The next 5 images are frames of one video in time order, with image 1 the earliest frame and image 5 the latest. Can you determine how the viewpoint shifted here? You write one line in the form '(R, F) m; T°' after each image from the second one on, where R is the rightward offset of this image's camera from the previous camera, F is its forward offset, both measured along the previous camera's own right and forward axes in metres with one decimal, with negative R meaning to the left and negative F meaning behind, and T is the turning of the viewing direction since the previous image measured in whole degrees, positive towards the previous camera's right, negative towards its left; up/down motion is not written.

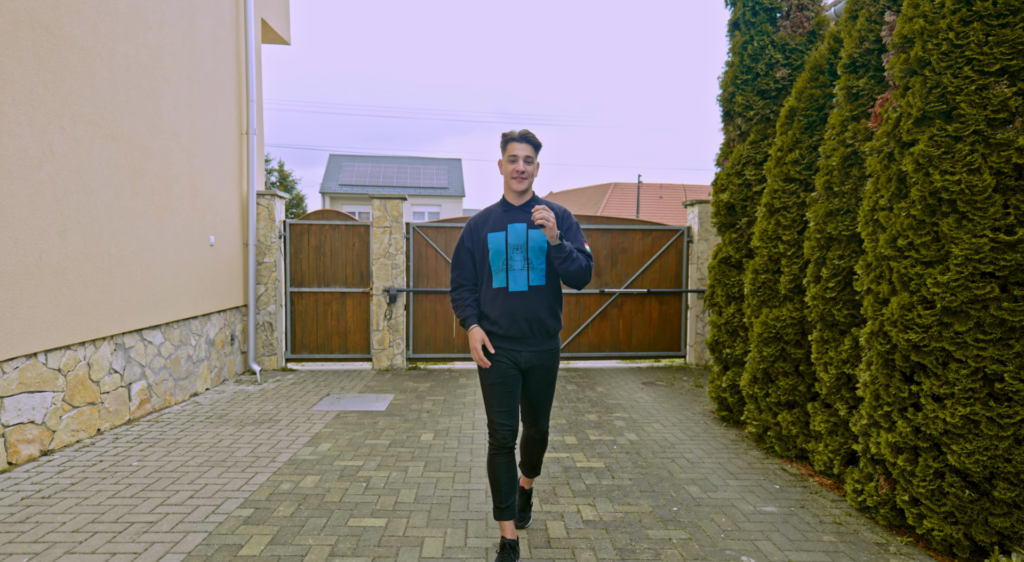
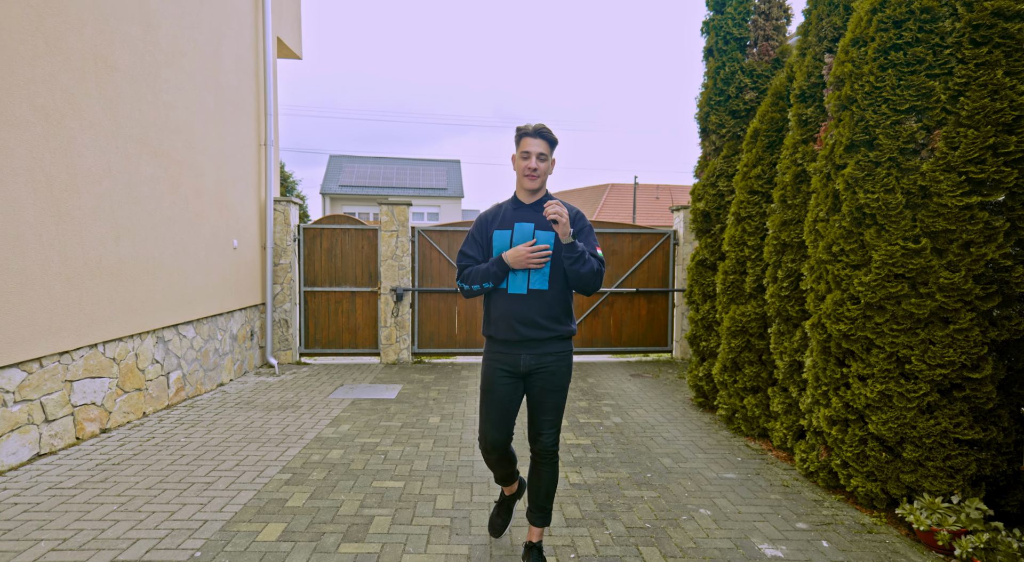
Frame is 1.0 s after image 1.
(0.0, -0.6) m; 0°
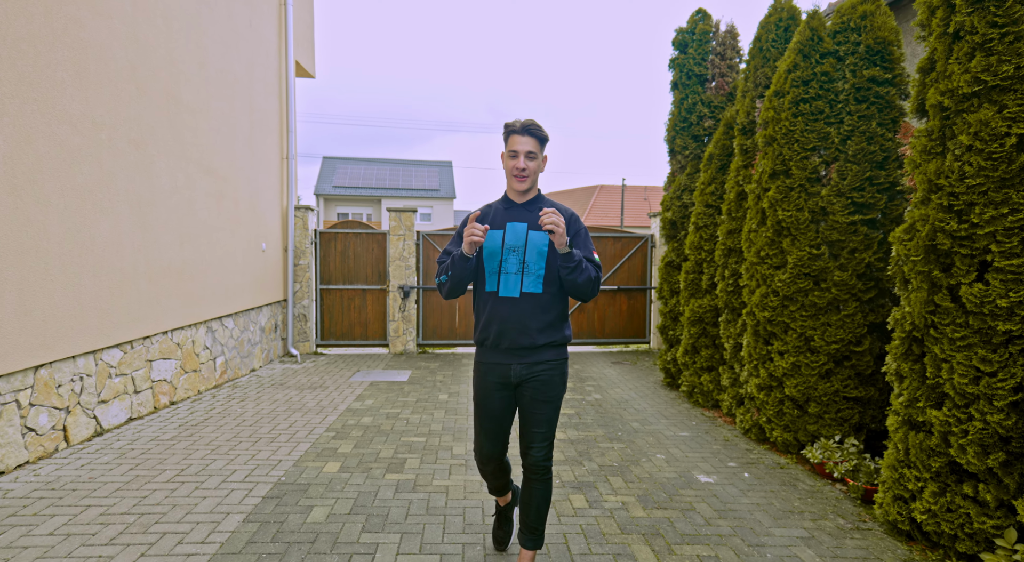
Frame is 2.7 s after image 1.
(-0.1, -1.0) m; +1°
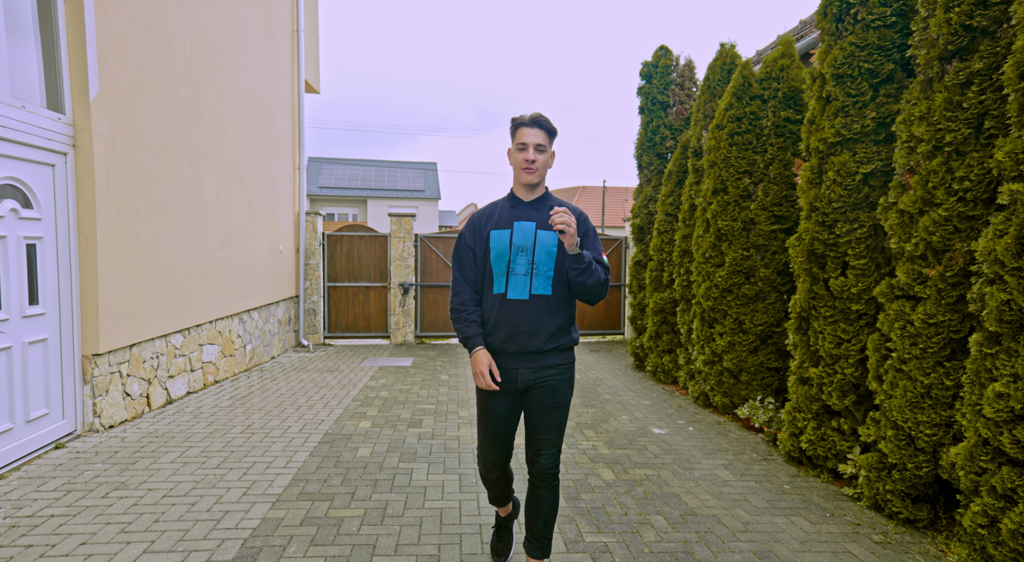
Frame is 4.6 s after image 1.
(-0.1, -1.0) m; +2°
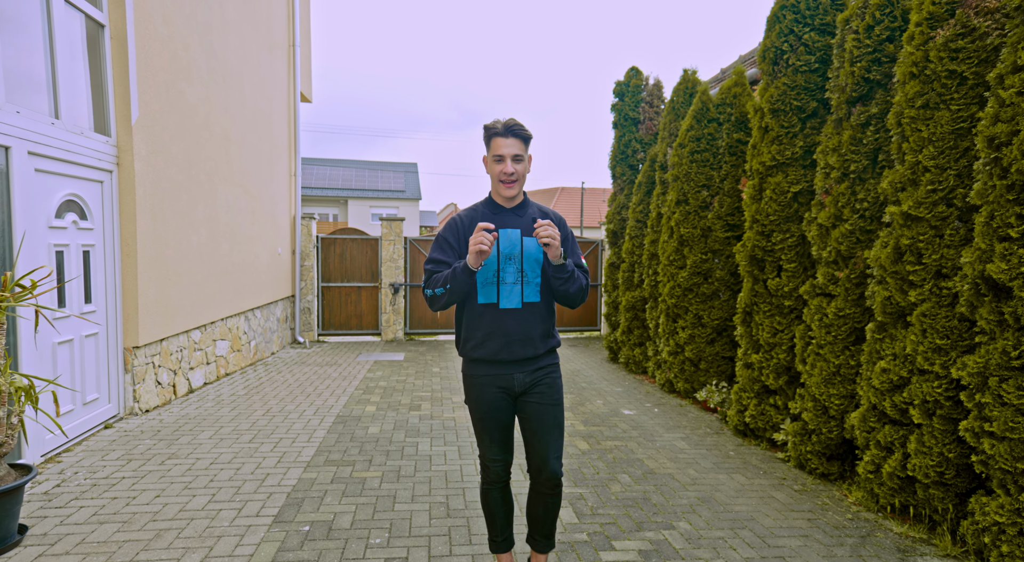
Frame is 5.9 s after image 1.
(-0.1, -0.7) m; +2°
